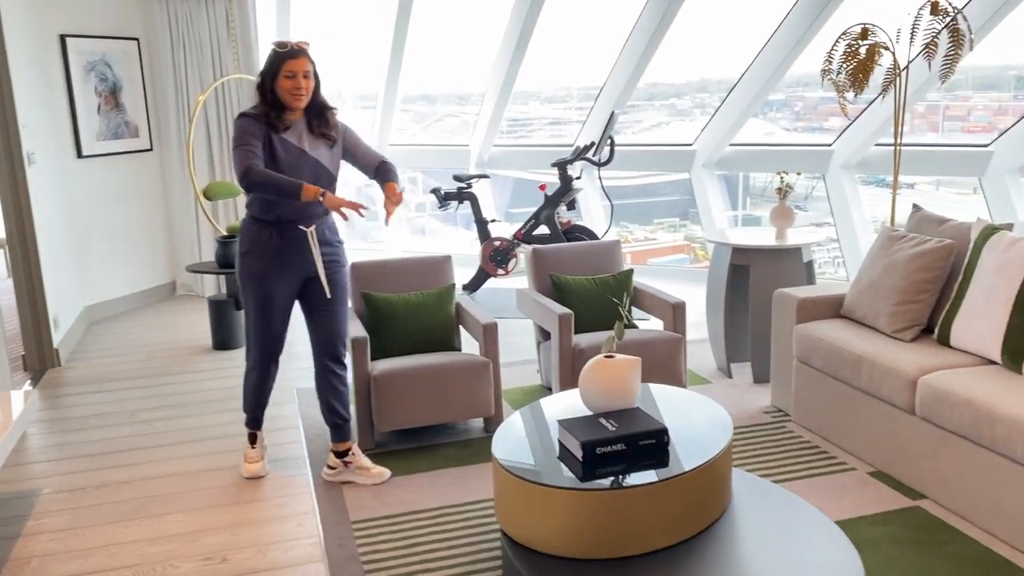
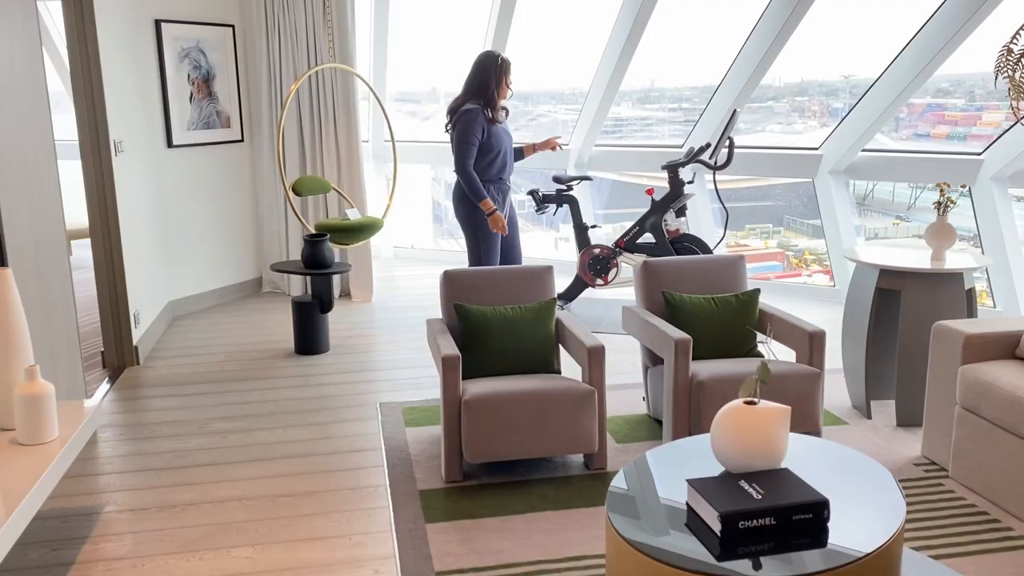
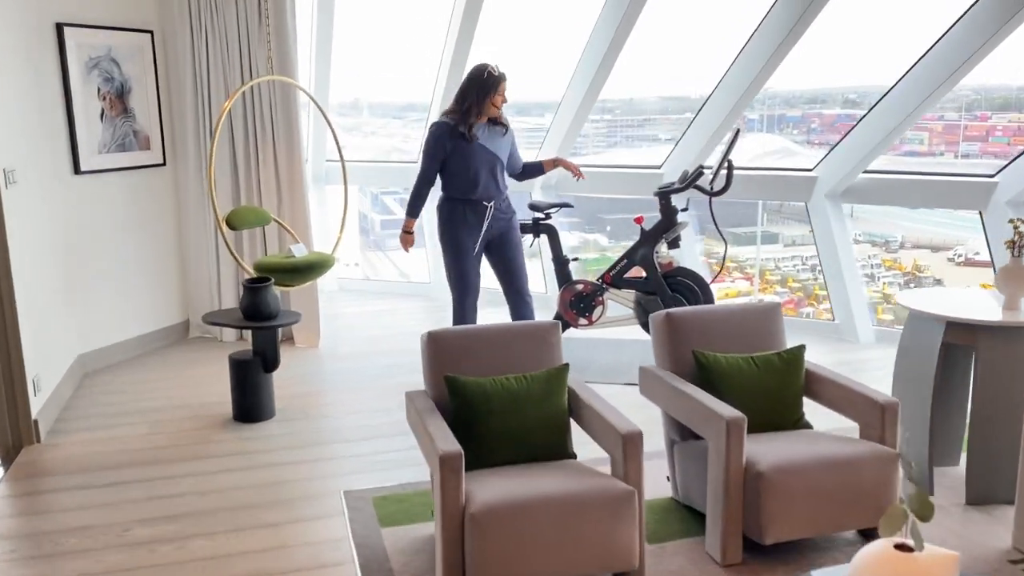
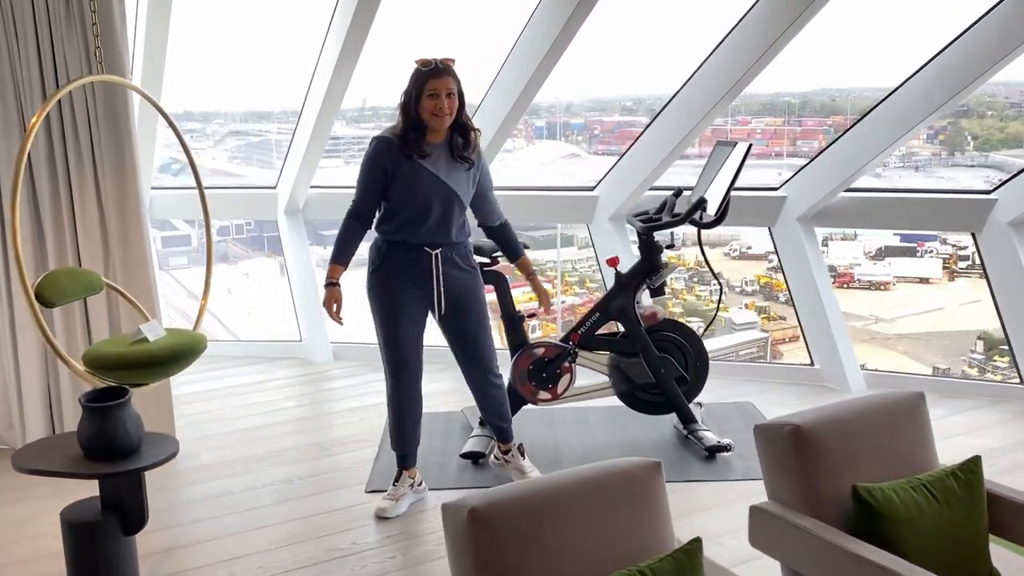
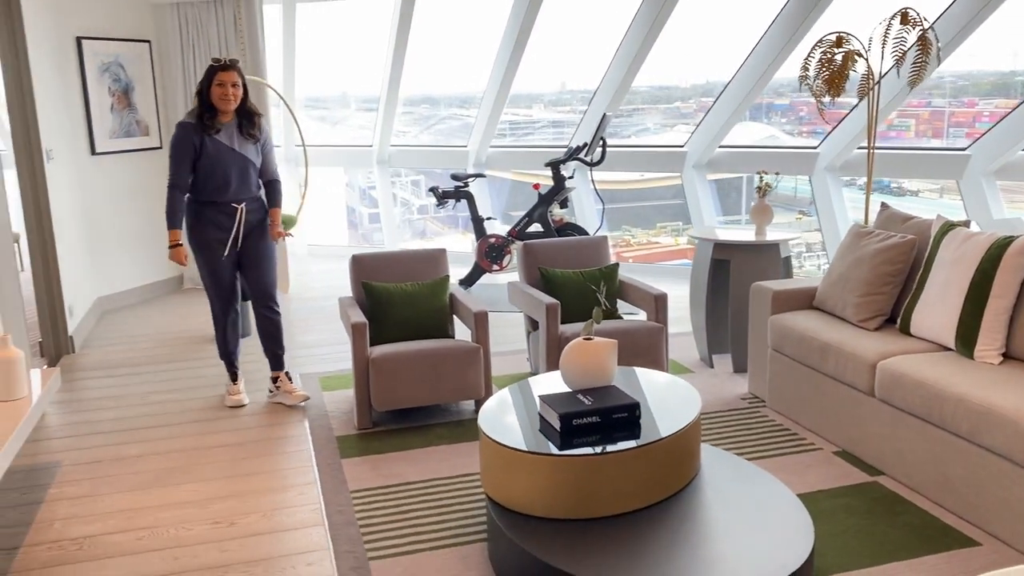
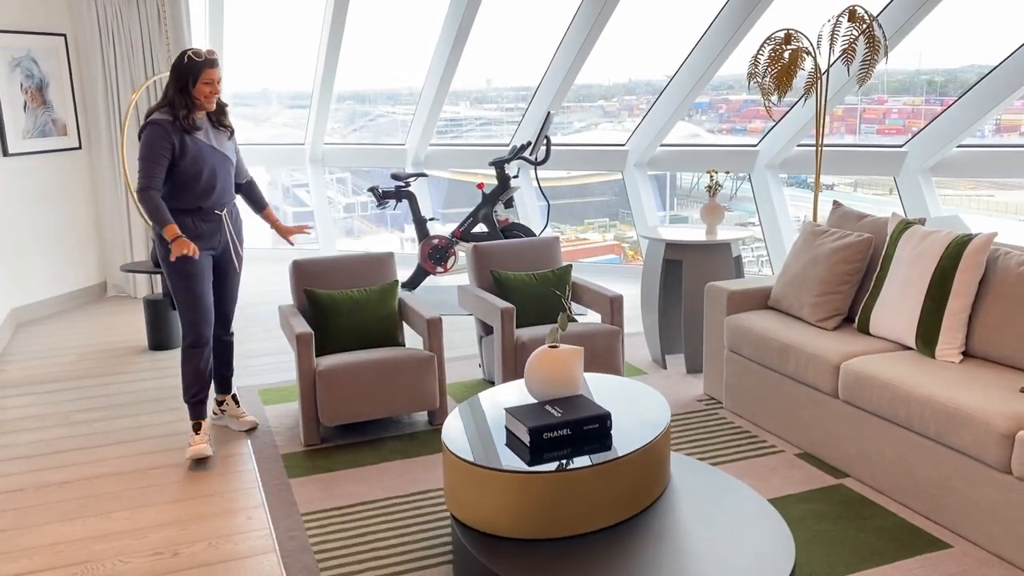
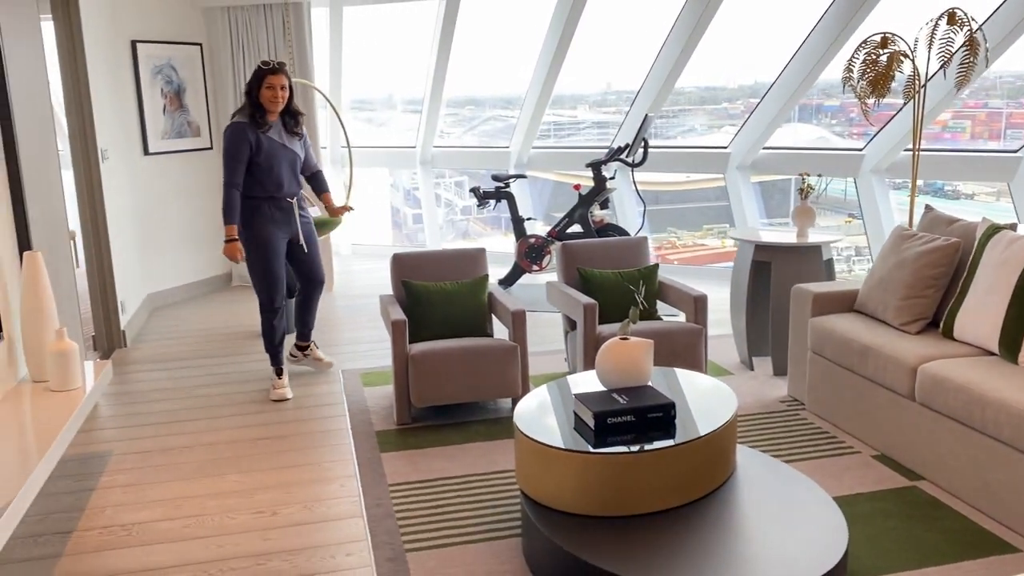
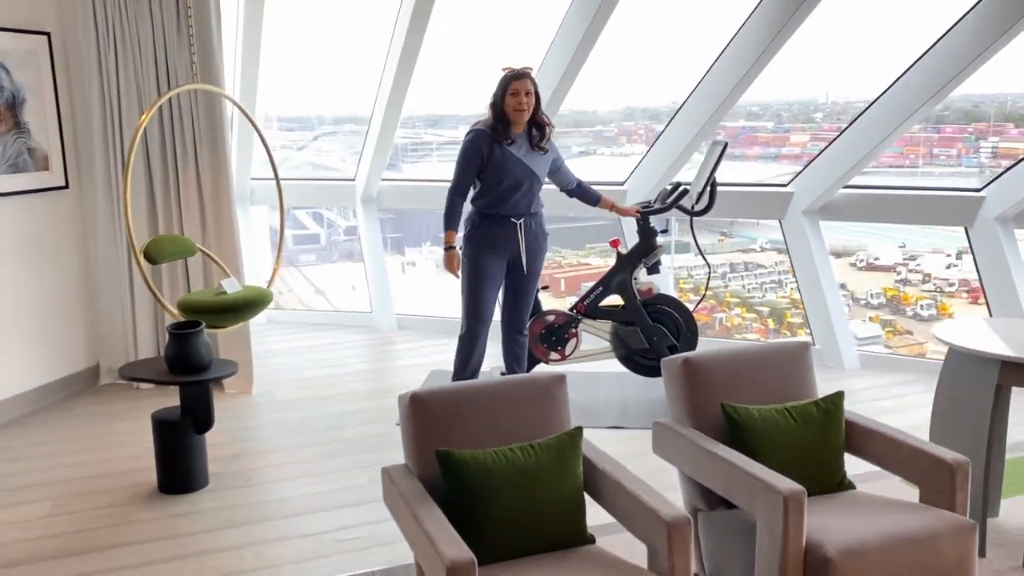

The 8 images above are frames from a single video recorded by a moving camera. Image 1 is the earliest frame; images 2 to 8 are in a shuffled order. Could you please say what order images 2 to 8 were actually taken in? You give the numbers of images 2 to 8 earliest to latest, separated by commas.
6, 5, 7, 2, 3, 8, 4
